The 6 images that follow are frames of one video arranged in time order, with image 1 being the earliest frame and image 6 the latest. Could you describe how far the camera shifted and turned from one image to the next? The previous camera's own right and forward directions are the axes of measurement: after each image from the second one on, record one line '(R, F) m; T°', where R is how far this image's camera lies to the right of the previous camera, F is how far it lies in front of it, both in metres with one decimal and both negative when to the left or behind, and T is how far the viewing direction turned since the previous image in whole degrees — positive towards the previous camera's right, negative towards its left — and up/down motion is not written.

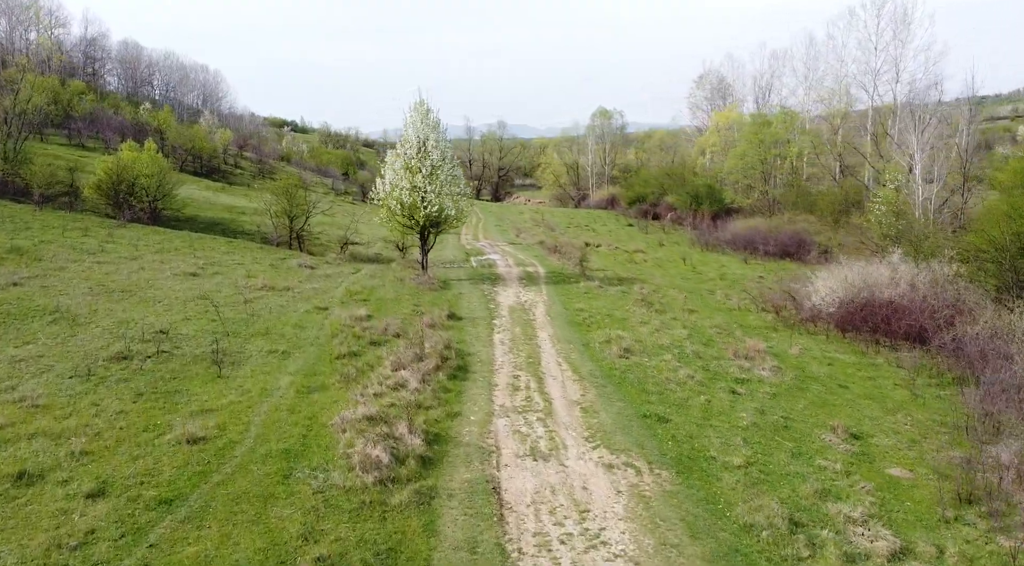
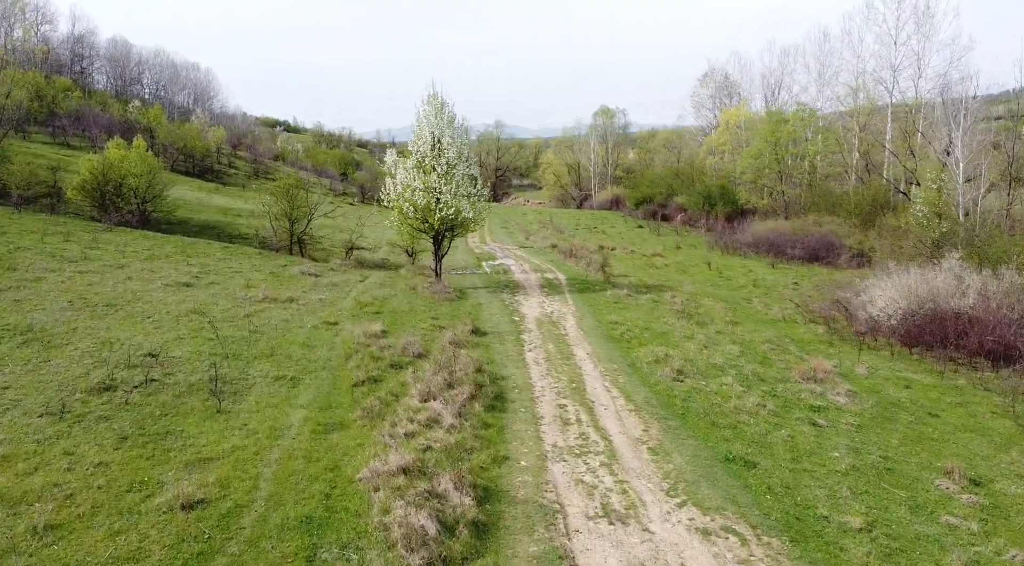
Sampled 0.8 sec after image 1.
(-1.9, +4.2) m; +1°
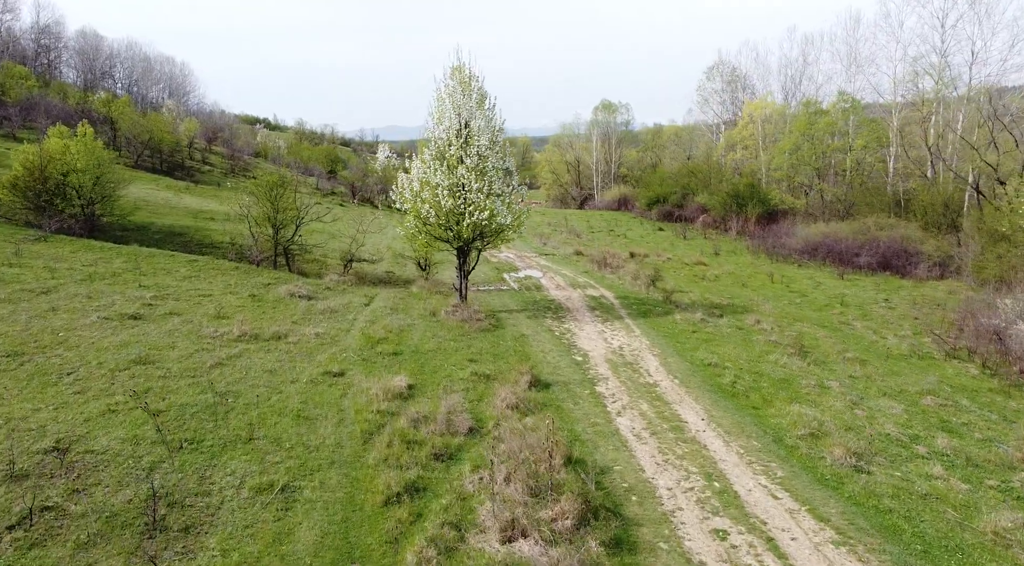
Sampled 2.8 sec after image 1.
(-3.2, +10.3) m; +1°
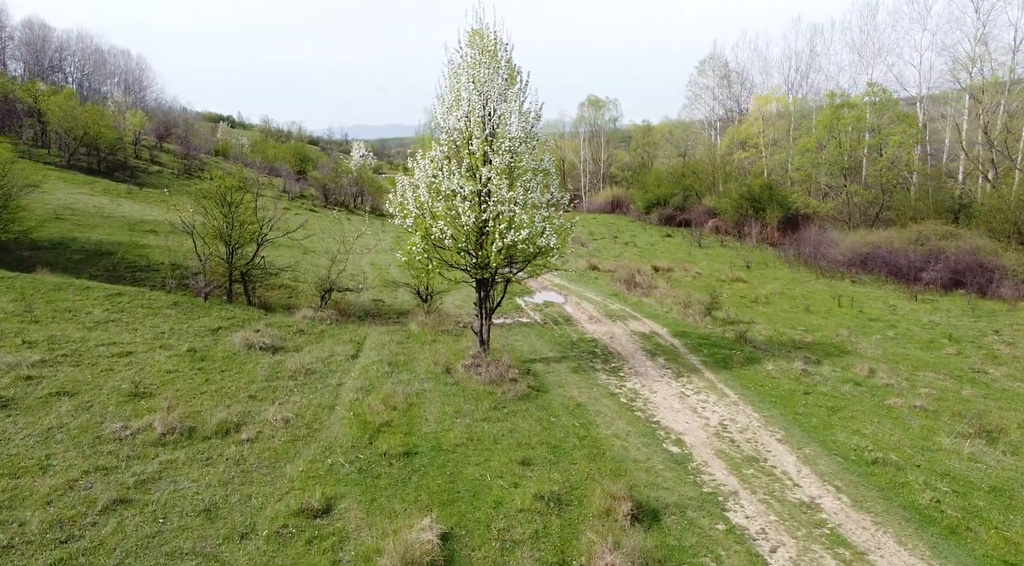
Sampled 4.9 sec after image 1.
(-2.6, +10.2) m; +2°
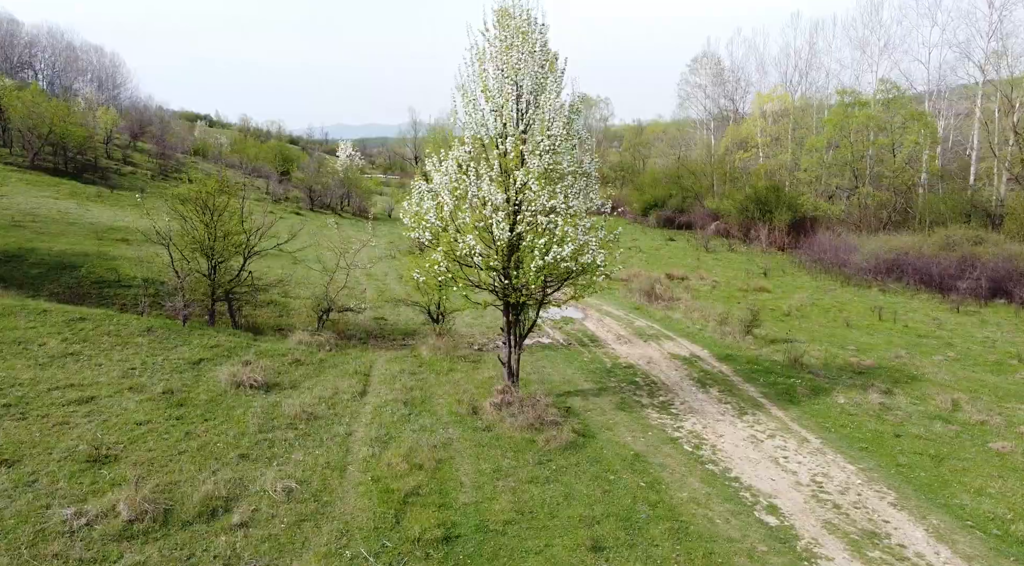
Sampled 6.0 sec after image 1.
(-1.8, +4.2) m; +1°
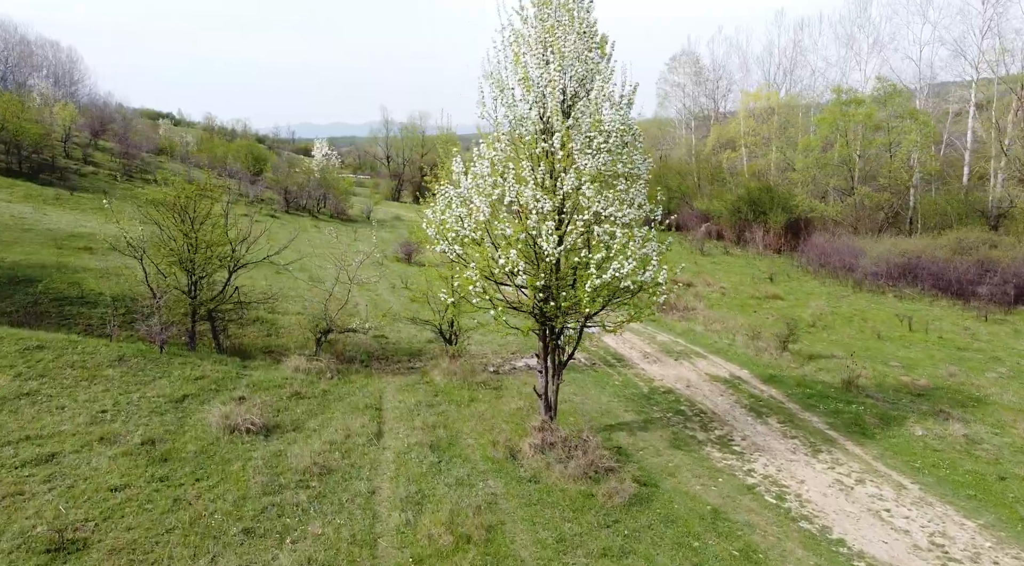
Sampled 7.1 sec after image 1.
(-2.0, +3.5) m; +2°
